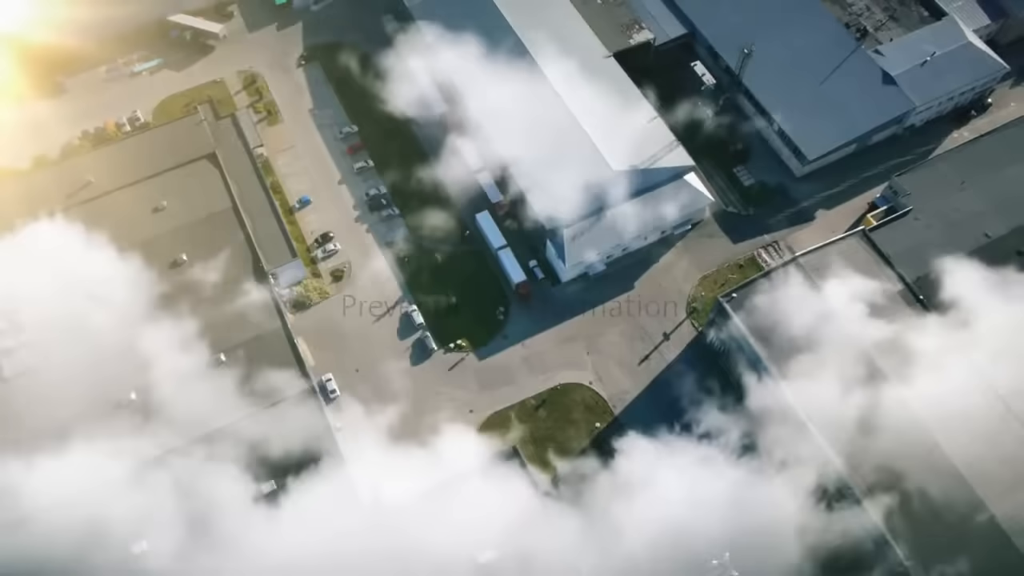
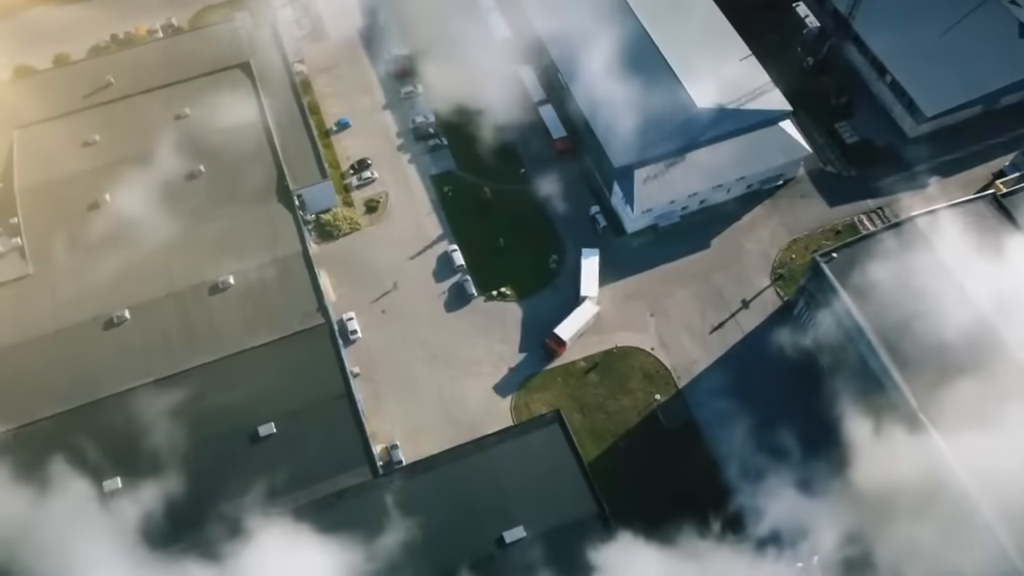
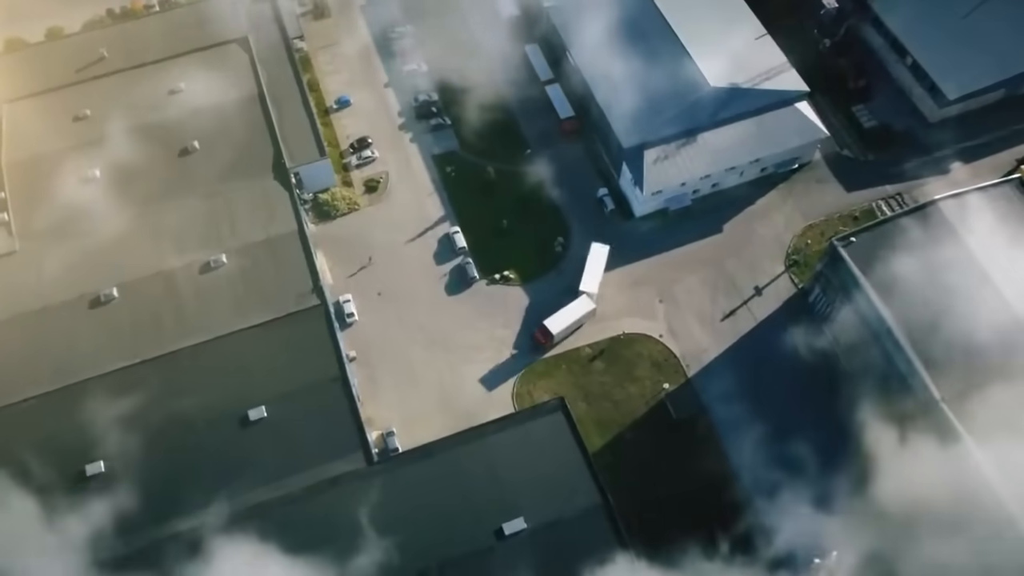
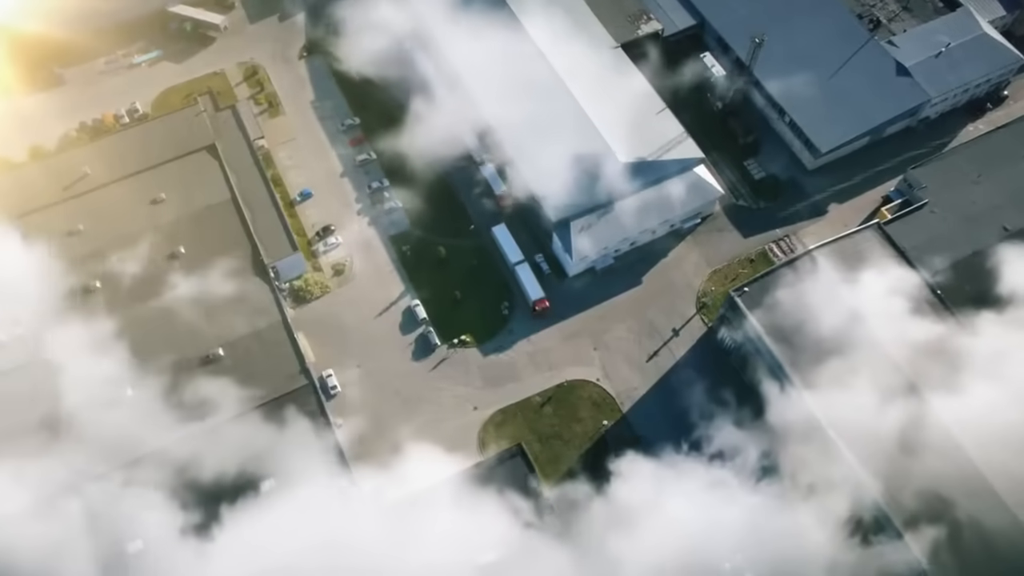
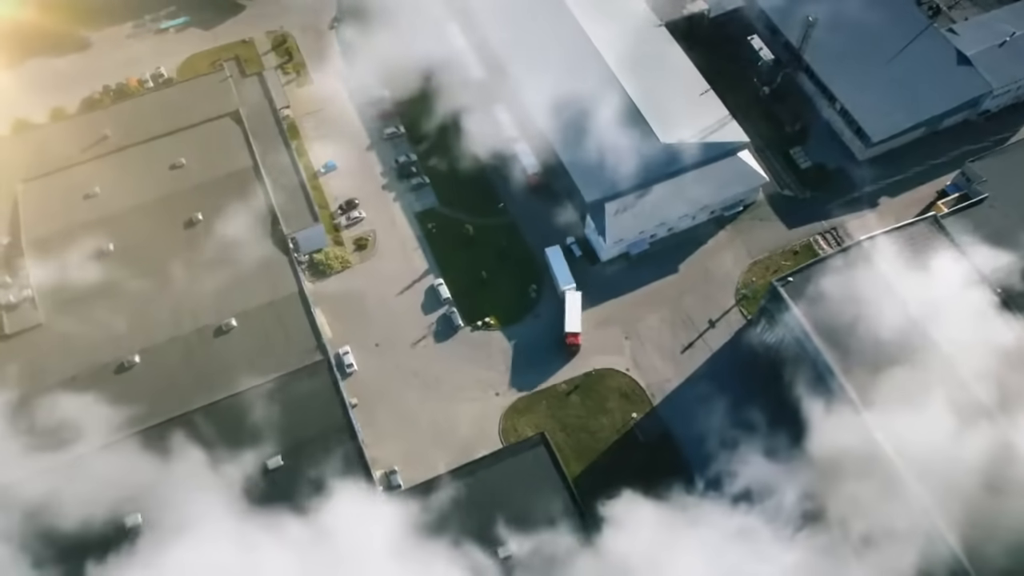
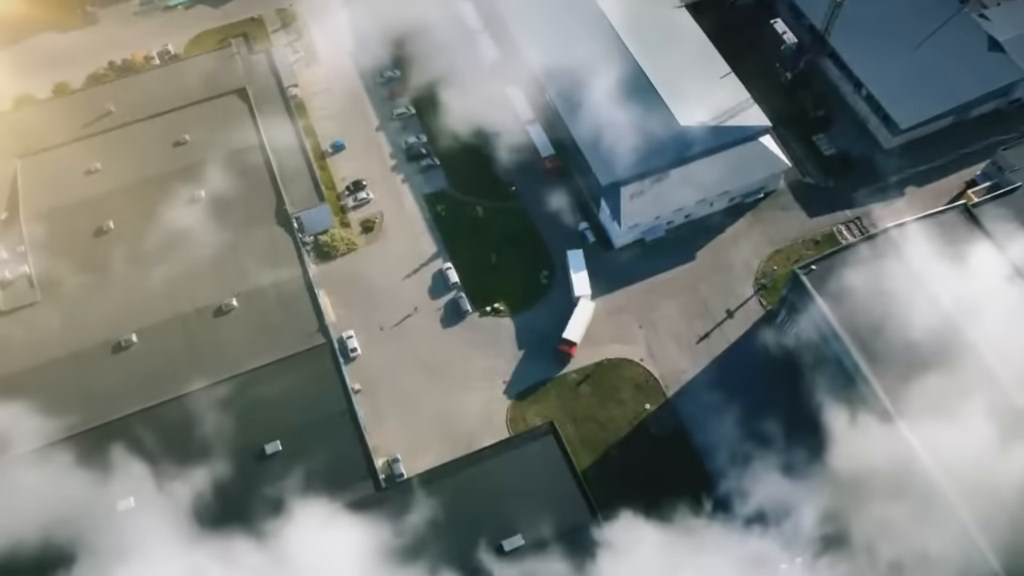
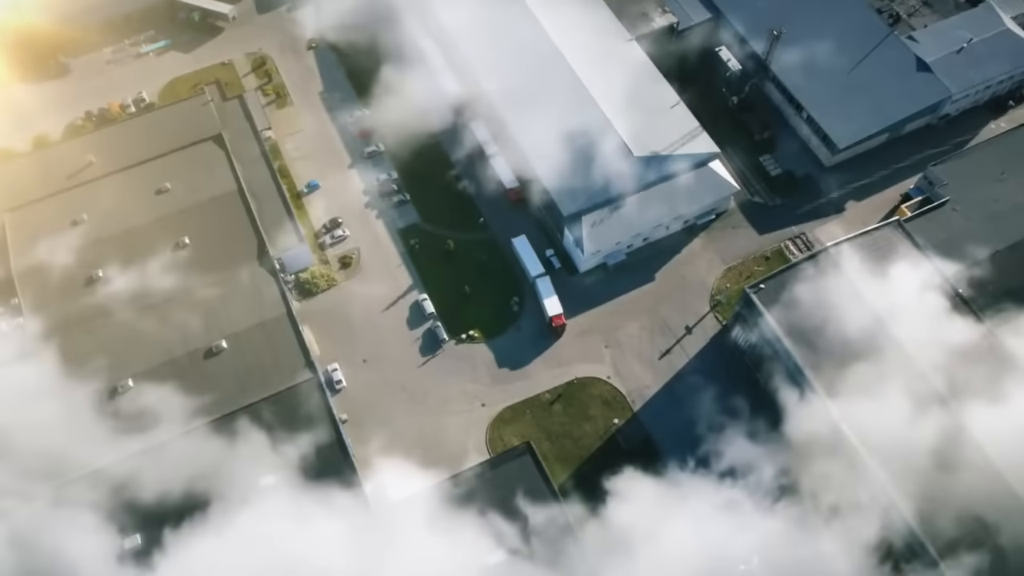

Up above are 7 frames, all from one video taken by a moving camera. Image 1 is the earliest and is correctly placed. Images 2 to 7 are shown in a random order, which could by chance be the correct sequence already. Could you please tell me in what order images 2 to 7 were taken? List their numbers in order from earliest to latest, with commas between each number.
4, 7, 5, 6, 2, 3
